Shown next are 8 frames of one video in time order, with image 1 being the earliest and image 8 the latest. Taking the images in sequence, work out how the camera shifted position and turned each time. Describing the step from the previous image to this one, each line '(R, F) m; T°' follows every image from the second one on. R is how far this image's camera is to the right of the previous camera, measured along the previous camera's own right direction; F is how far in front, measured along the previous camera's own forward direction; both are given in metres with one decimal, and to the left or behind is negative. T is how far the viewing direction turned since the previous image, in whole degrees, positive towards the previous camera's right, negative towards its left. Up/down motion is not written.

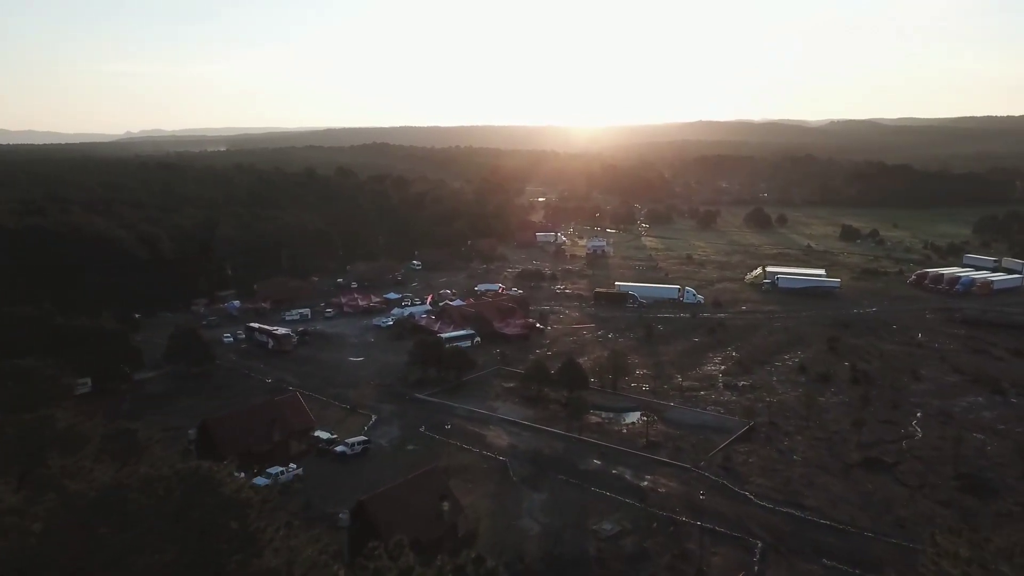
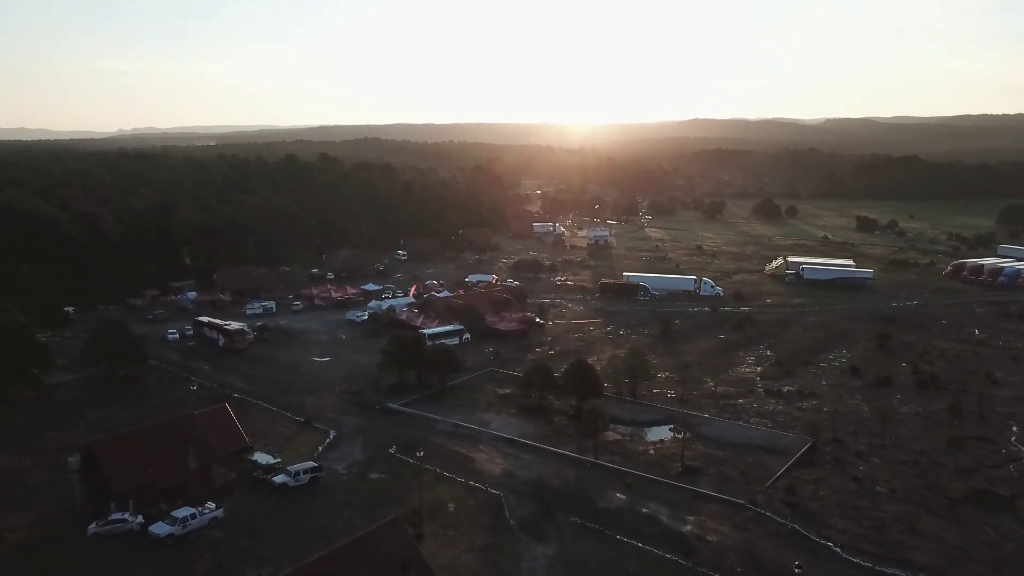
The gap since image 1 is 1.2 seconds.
(-0.1, +5.3) m; +1°
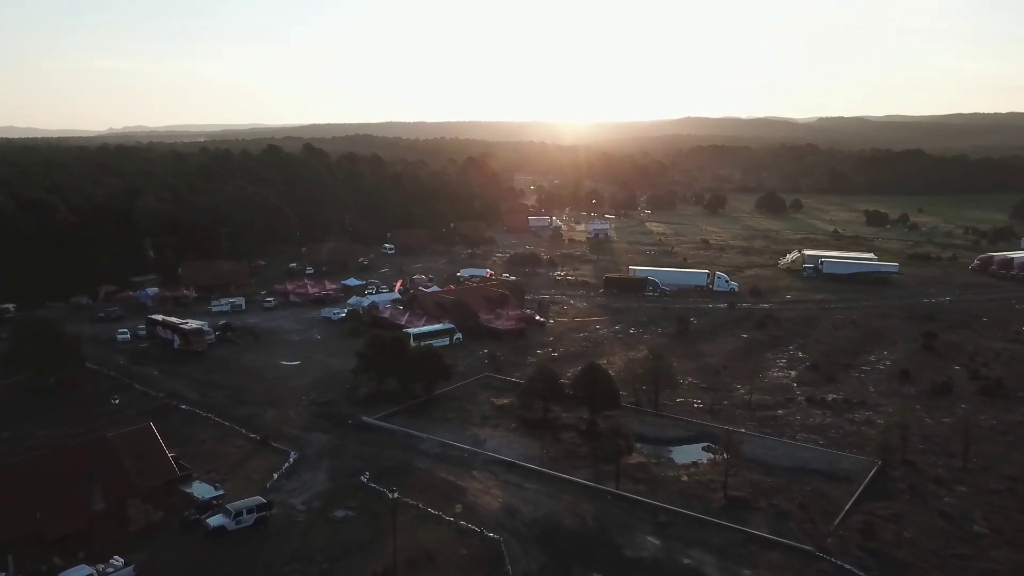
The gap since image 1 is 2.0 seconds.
(-0.2, +3.6) m; +1°
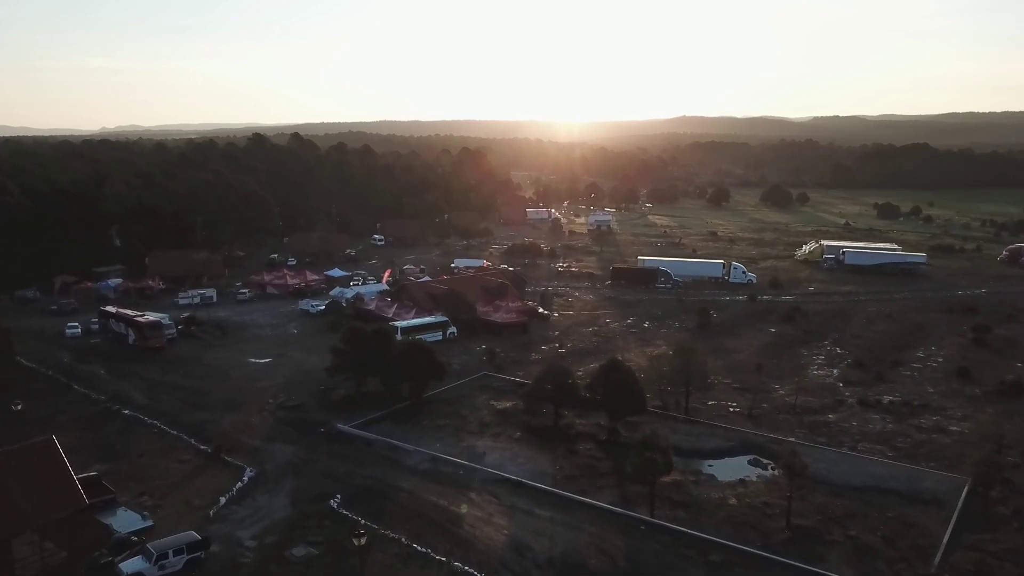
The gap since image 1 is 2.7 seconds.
(-0.2, +3.0) m; 0°
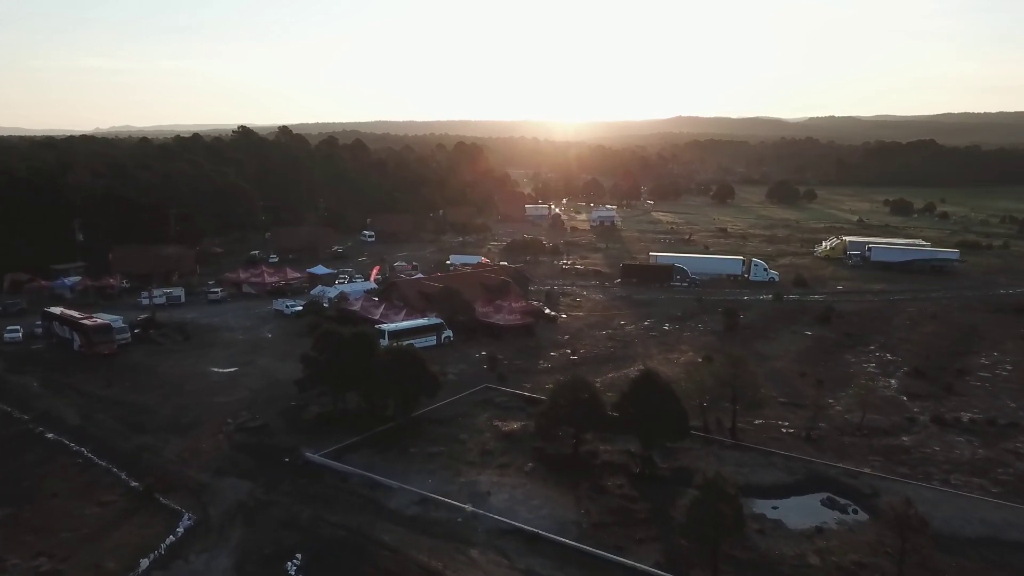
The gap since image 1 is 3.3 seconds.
(-0.3, +2.9) m; 0°
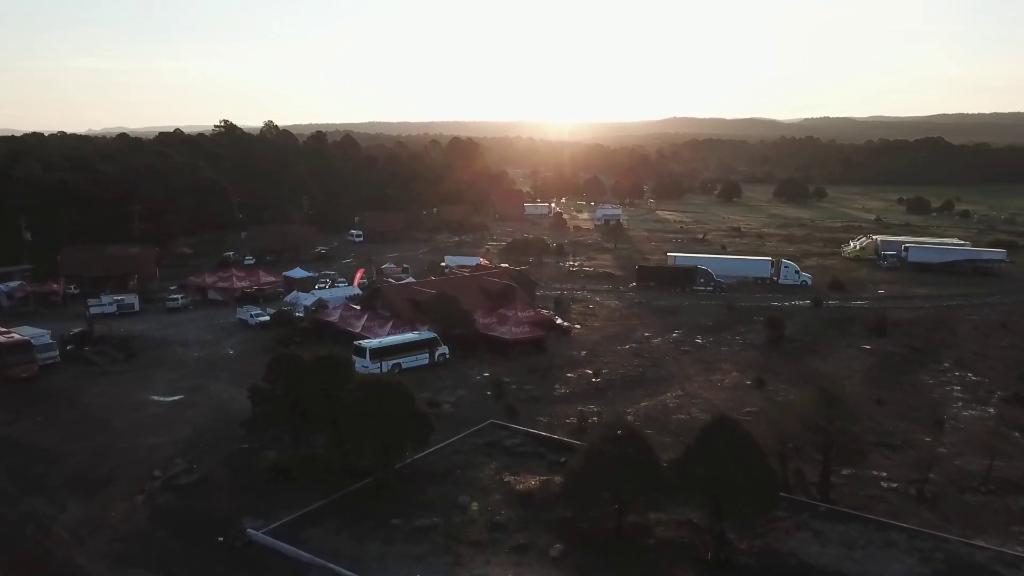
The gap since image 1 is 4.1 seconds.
(-0.3, +3.4) m; 0°
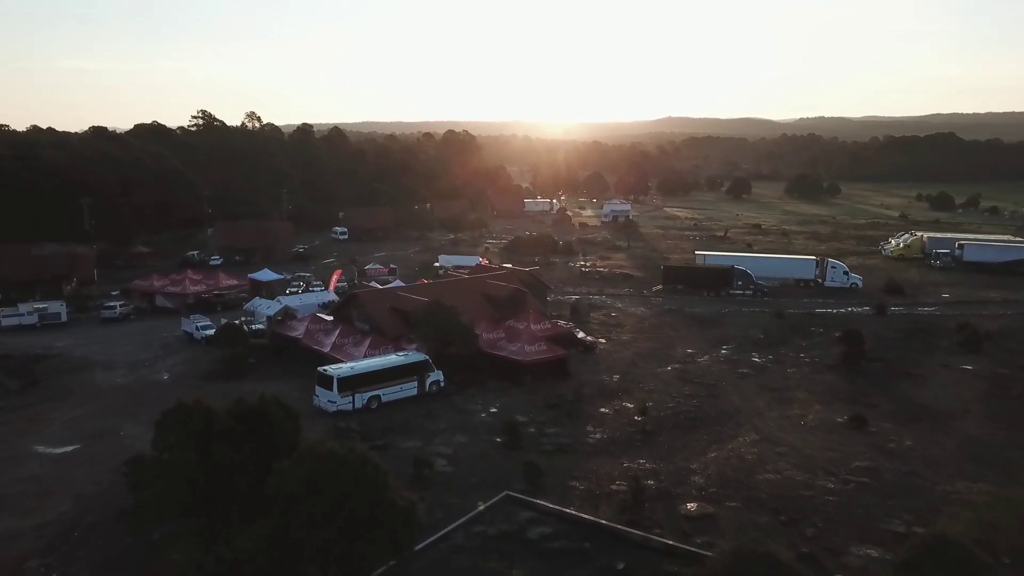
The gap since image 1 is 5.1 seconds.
(-0.4, +3.9) m; 0°
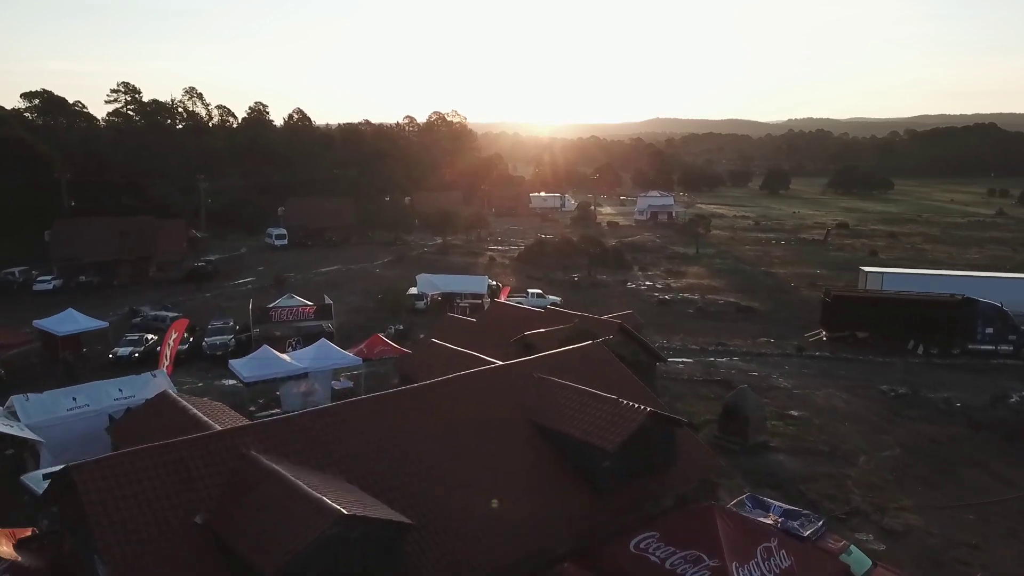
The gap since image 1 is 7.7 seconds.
(-1.0, +11.1) m; +1°
